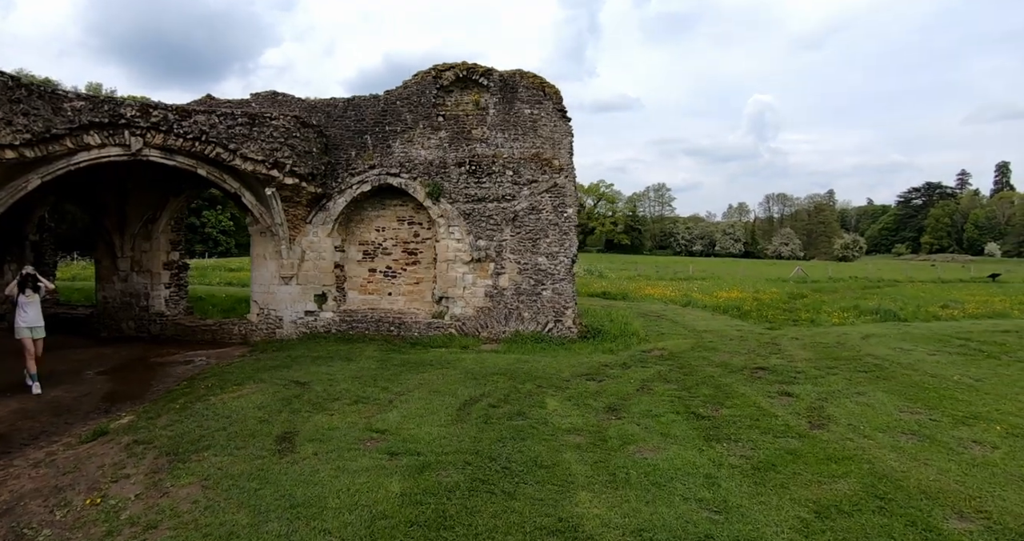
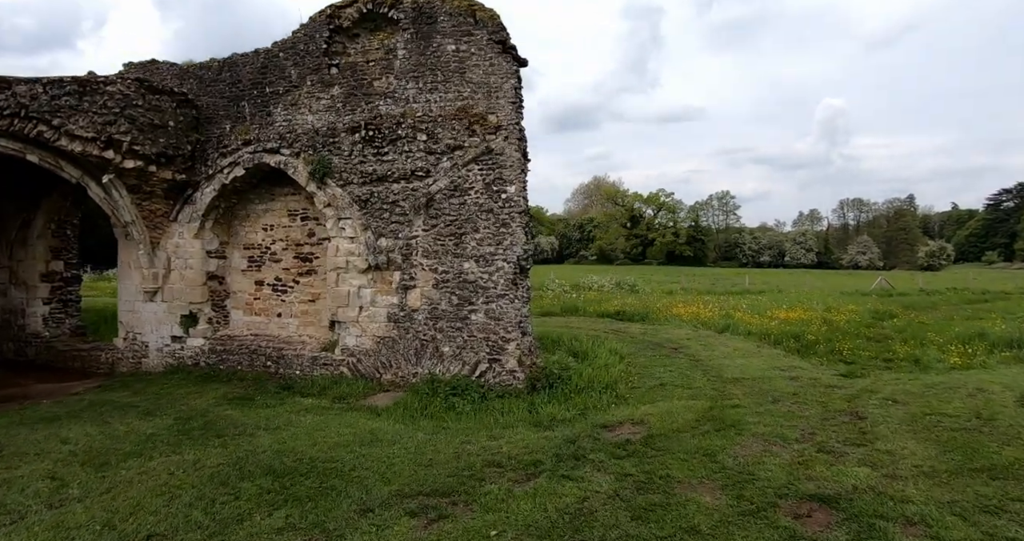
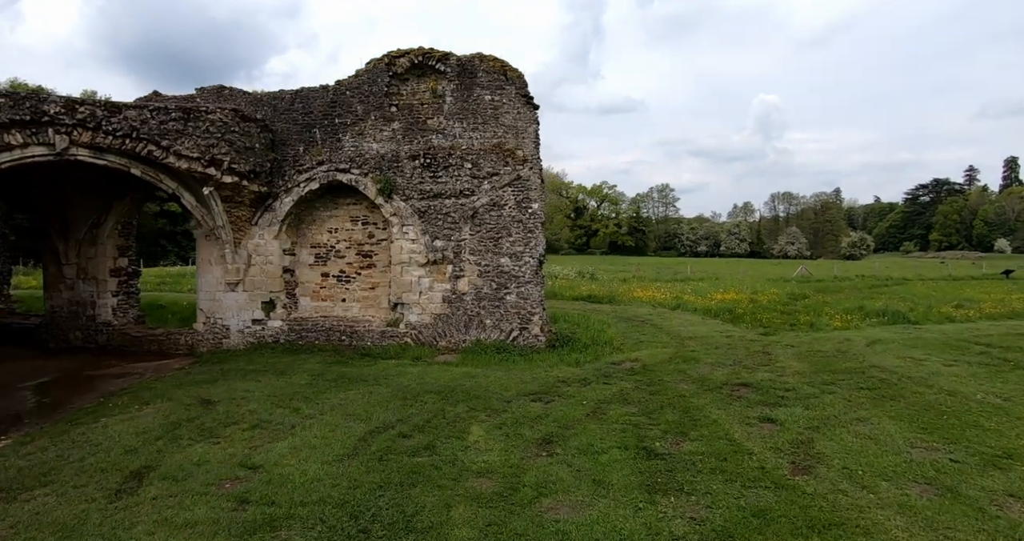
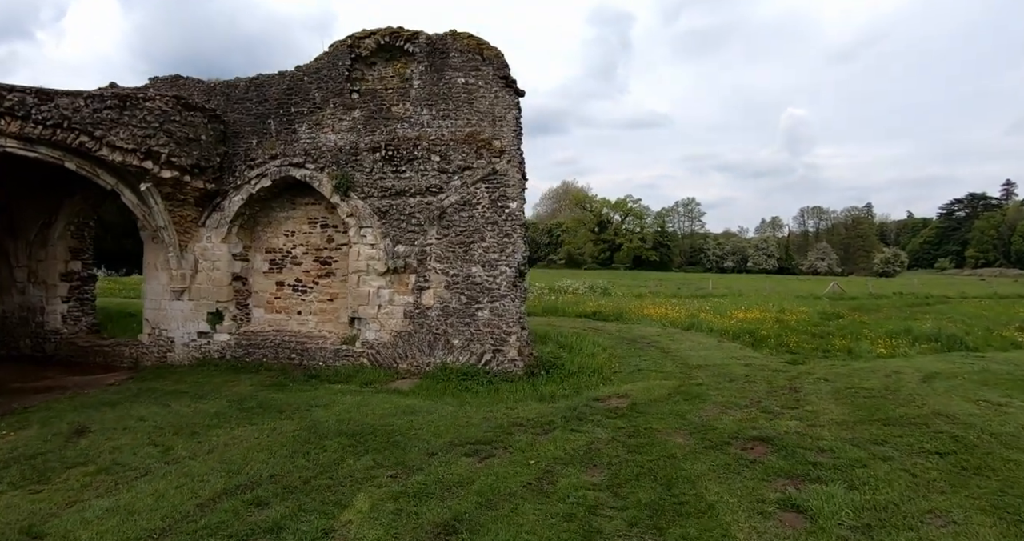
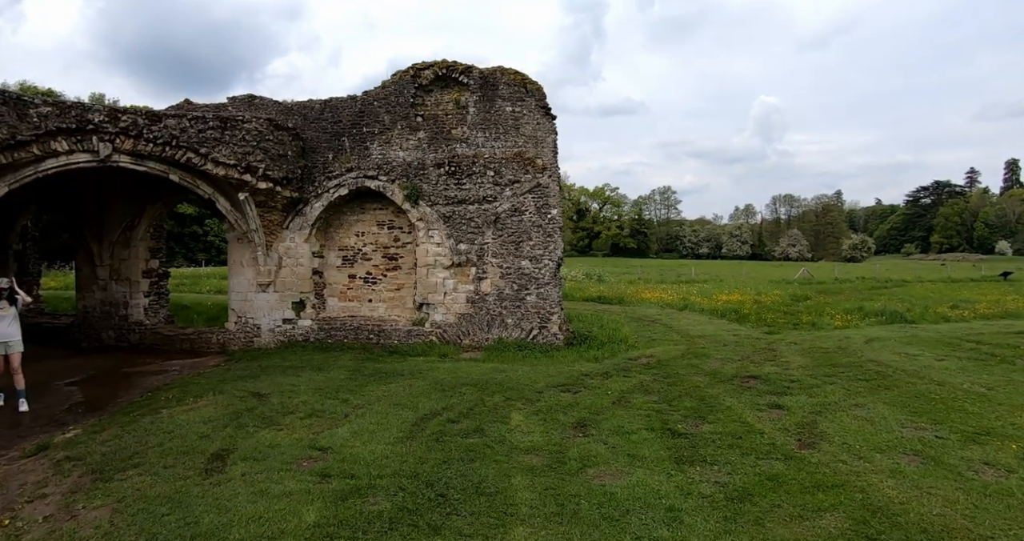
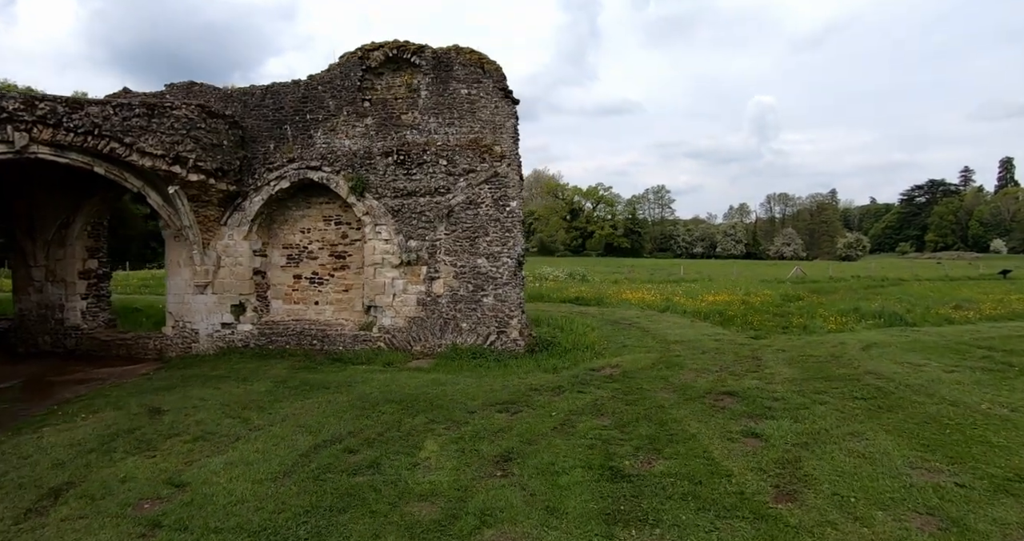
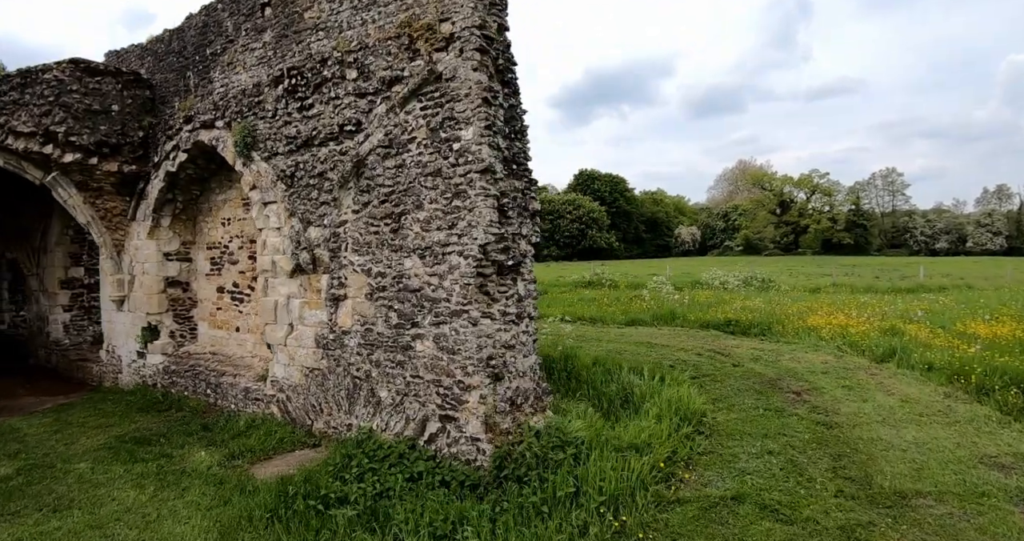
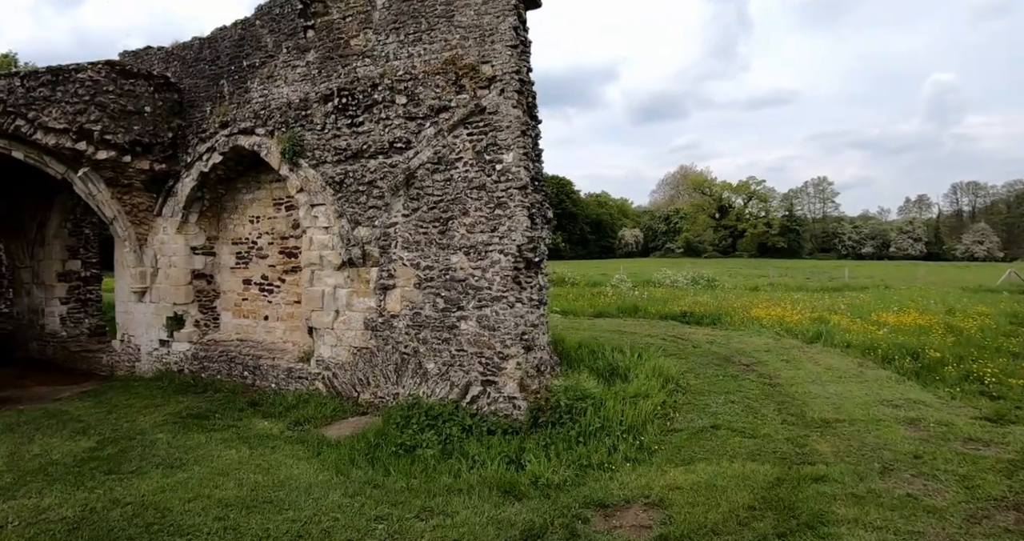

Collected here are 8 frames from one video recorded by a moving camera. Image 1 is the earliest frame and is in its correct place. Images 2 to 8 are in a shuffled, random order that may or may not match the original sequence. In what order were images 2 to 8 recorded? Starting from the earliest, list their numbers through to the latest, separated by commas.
5, 3, 6, 4, 2, 8, 7
